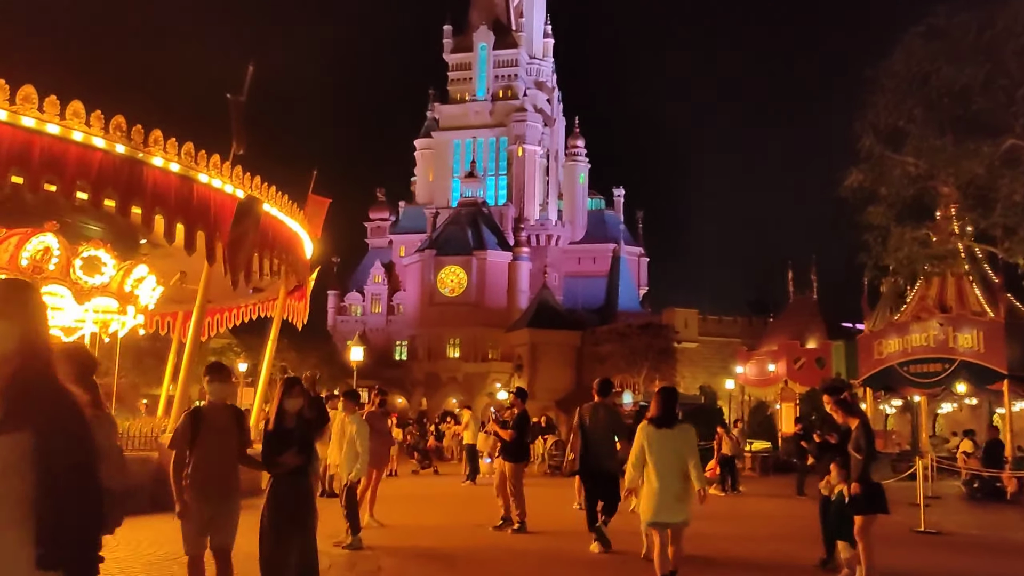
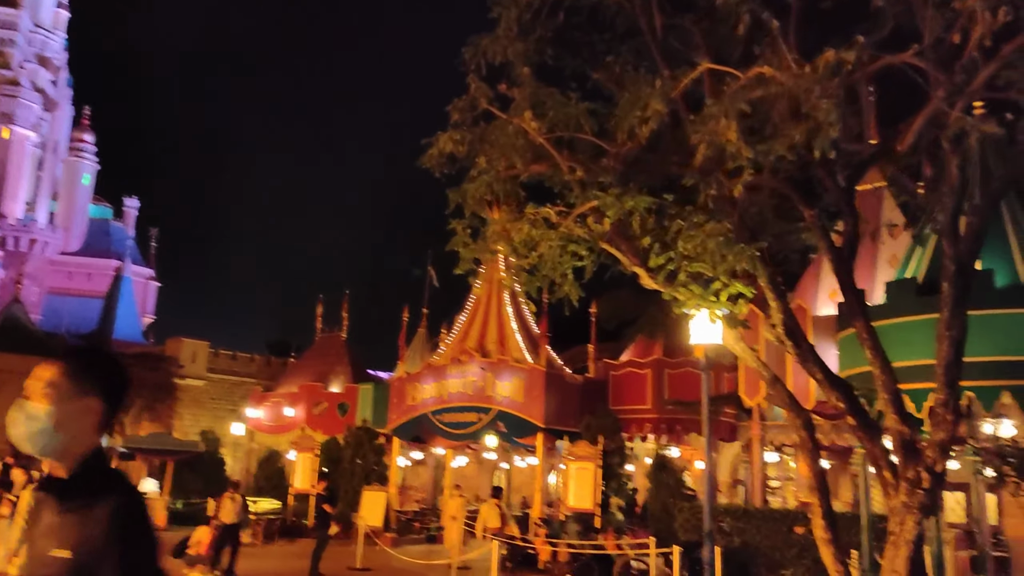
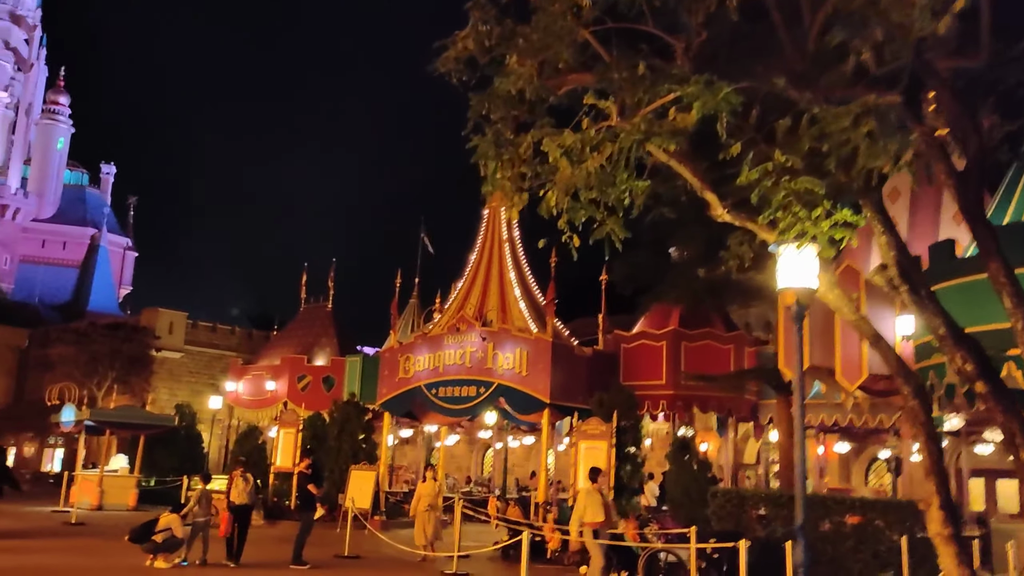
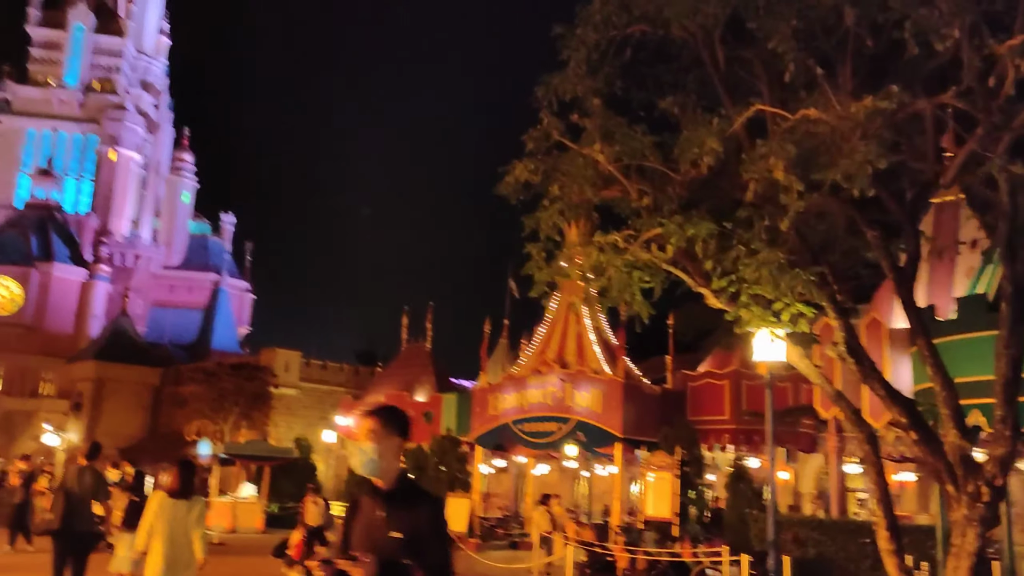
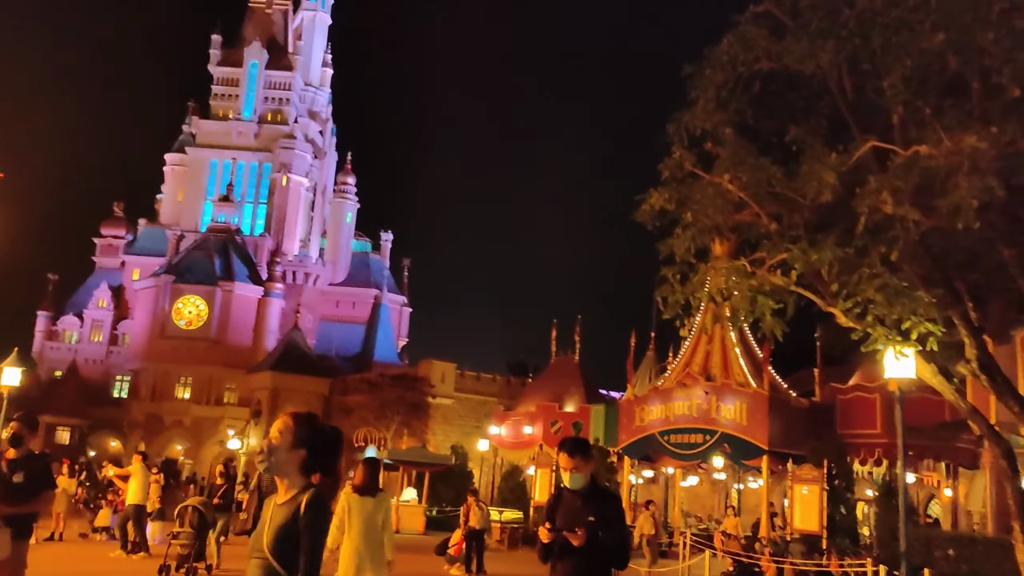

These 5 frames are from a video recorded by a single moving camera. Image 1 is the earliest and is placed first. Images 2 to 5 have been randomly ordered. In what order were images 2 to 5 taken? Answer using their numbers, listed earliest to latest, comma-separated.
5, 4, 2, 3
